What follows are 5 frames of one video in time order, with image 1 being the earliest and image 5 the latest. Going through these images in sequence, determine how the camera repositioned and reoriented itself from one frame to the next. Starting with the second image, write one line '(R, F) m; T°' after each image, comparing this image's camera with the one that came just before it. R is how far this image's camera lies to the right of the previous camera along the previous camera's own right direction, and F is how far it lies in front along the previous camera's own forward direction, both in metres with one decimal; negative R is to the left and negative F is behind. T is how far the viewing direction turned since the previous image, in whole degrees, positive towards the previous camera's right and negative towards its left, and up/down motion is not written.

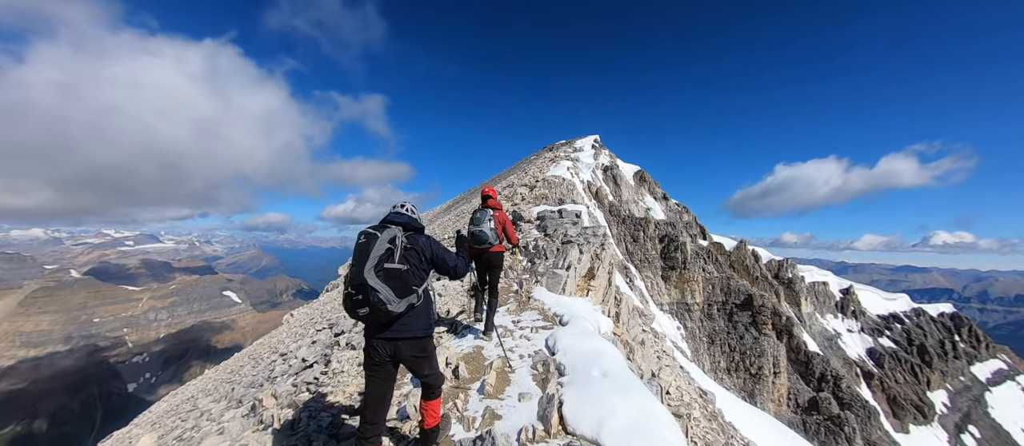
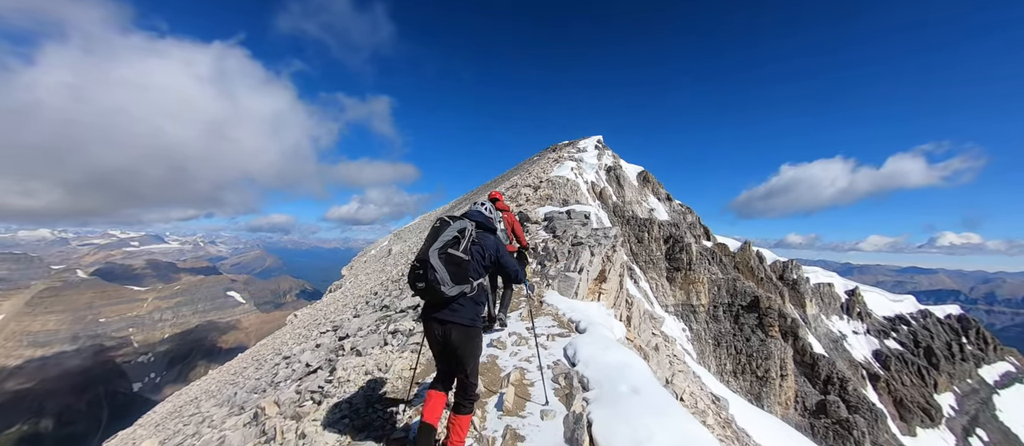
(-0.1, +0.2) m; 0°
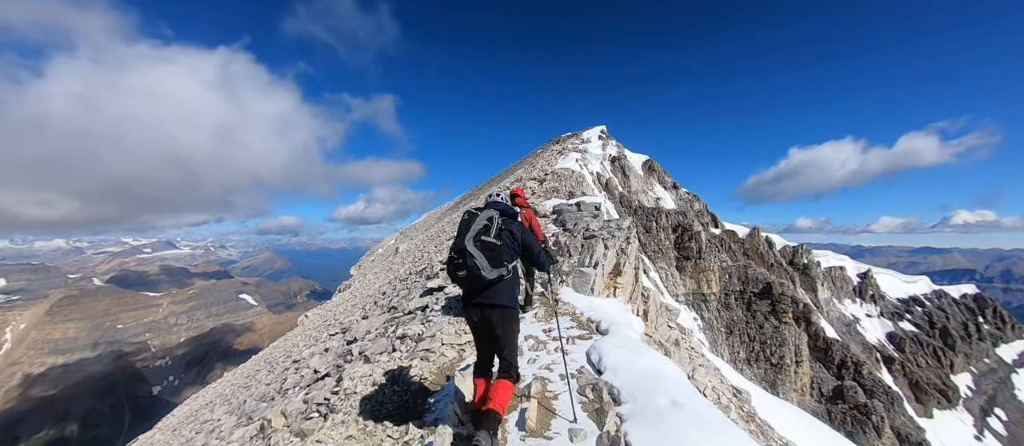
(-0.1, +0.3) m; -1°
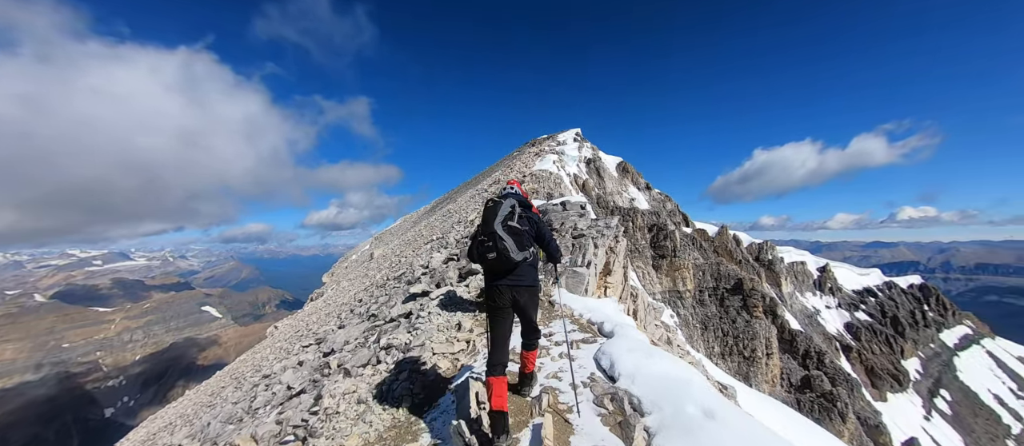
(-0.2, +0.2) m; +4°
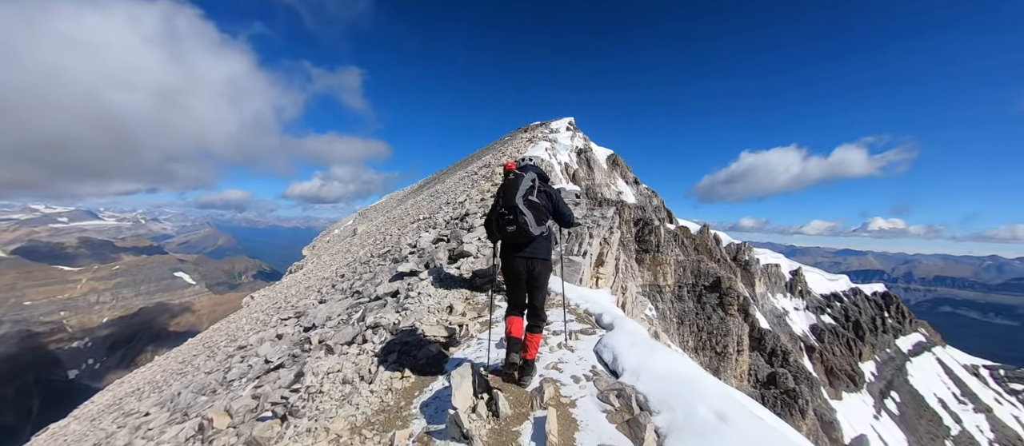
(-0.1, +0.1) m; +2°
